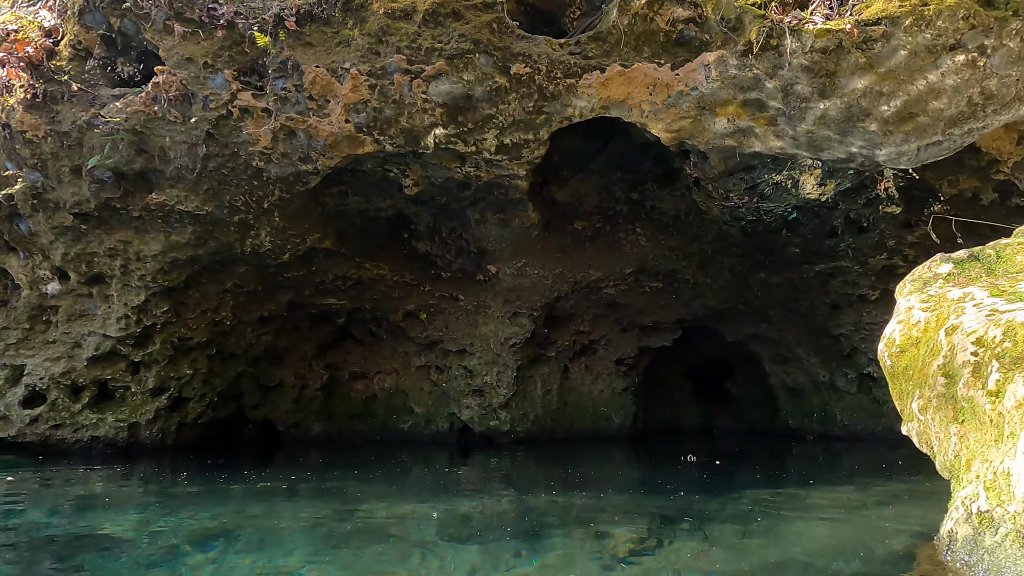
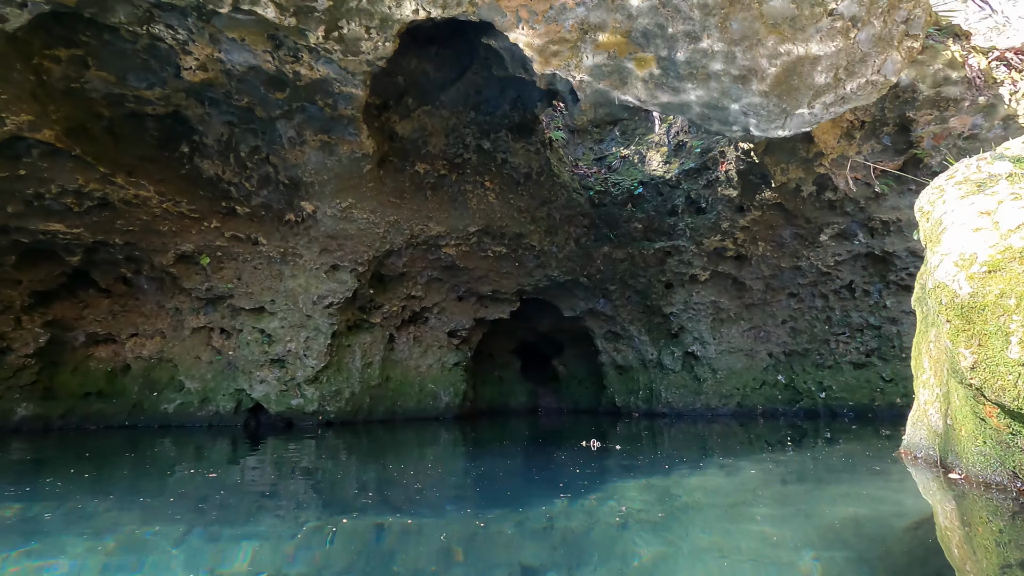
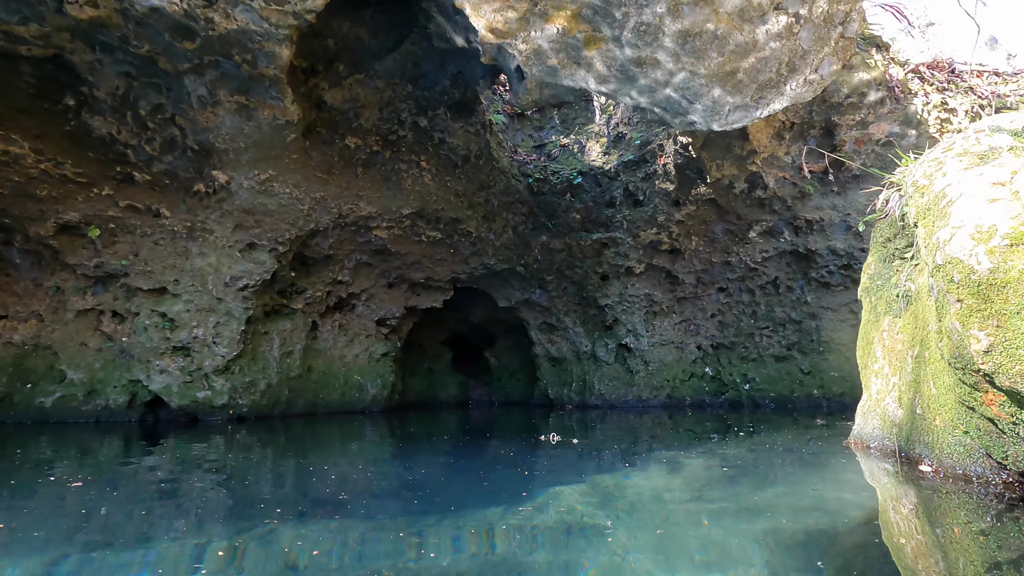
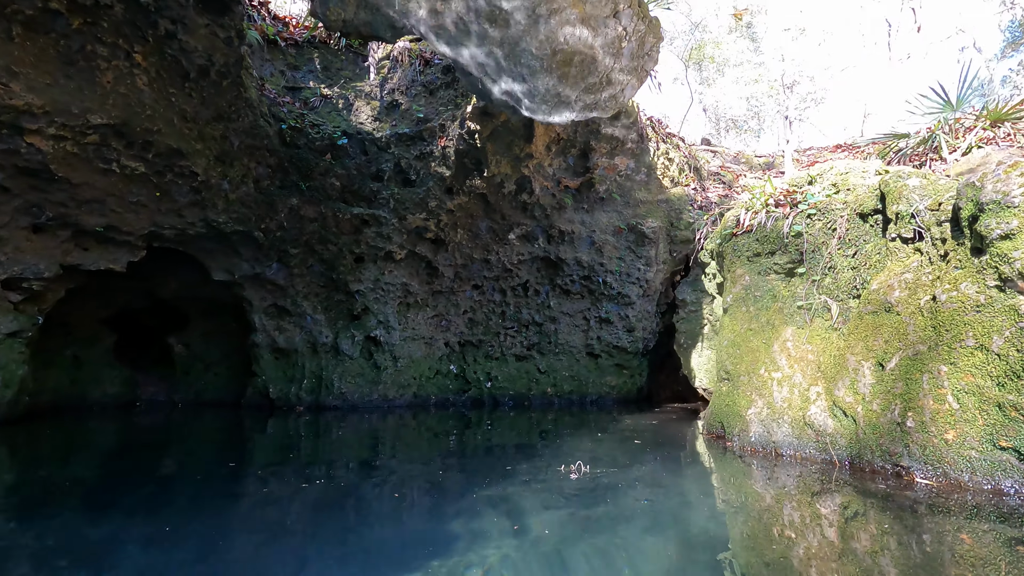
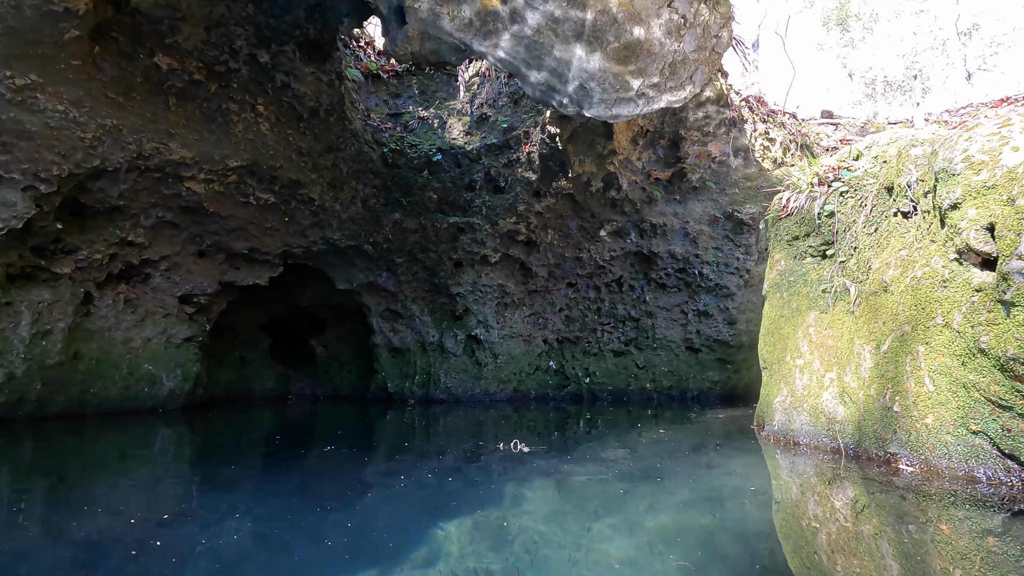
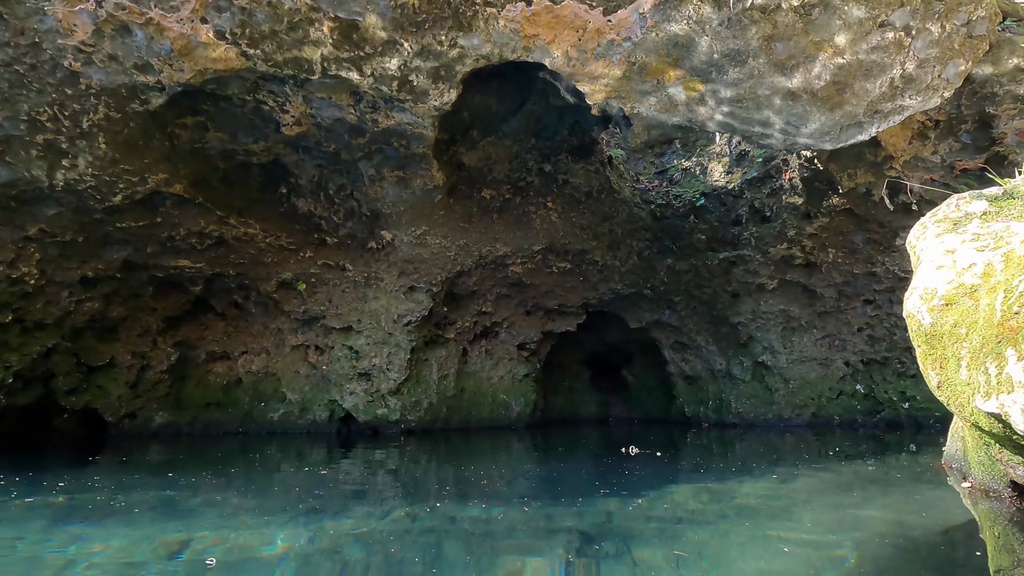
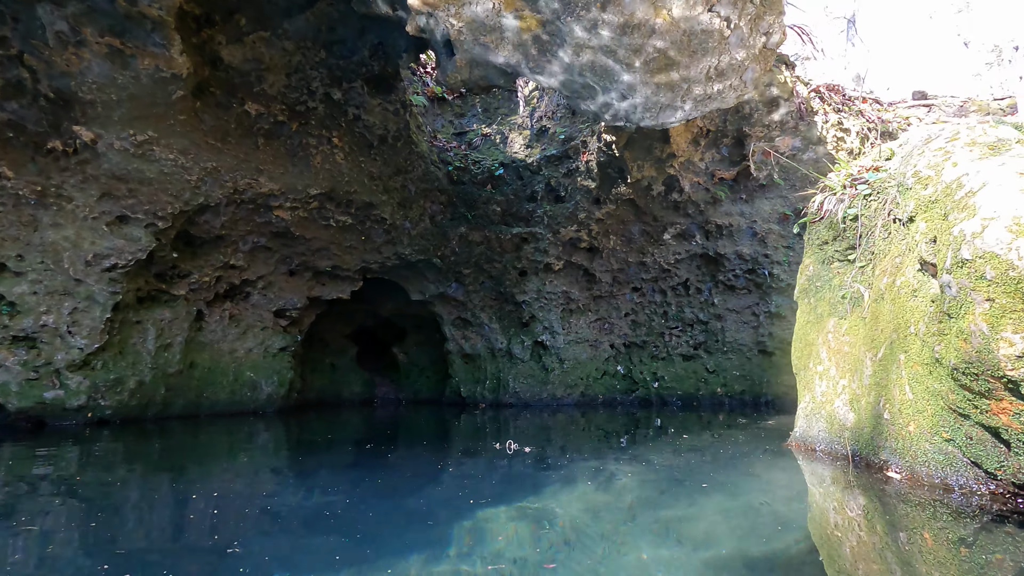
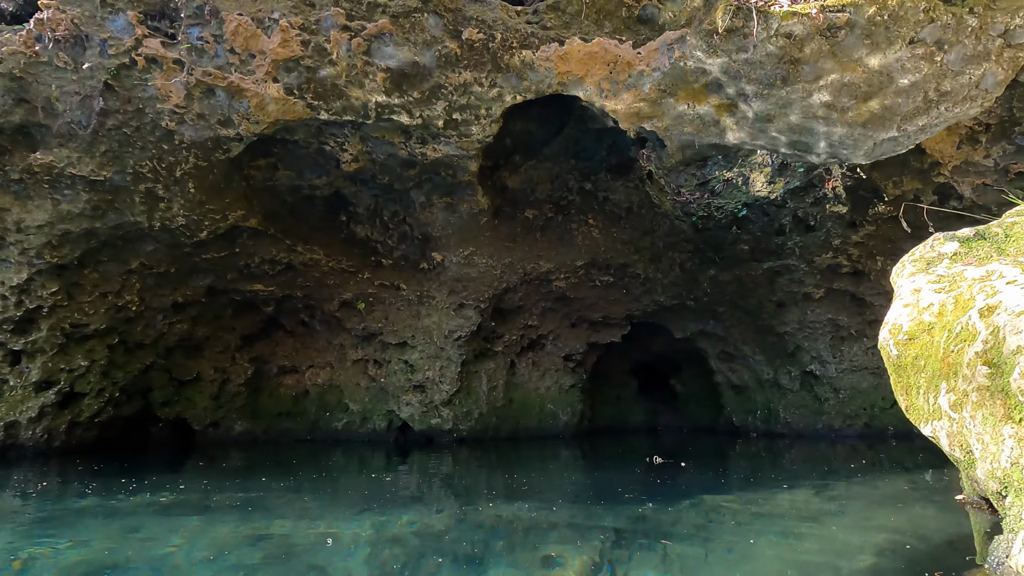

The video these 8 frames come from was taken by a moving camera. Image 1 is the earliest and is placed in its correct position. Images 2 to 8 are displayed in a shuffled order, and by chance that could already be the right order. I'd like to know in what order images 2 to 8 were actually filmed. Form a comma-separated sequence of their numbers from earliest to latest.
8, 6, 2, 3, 7, 5, 4
